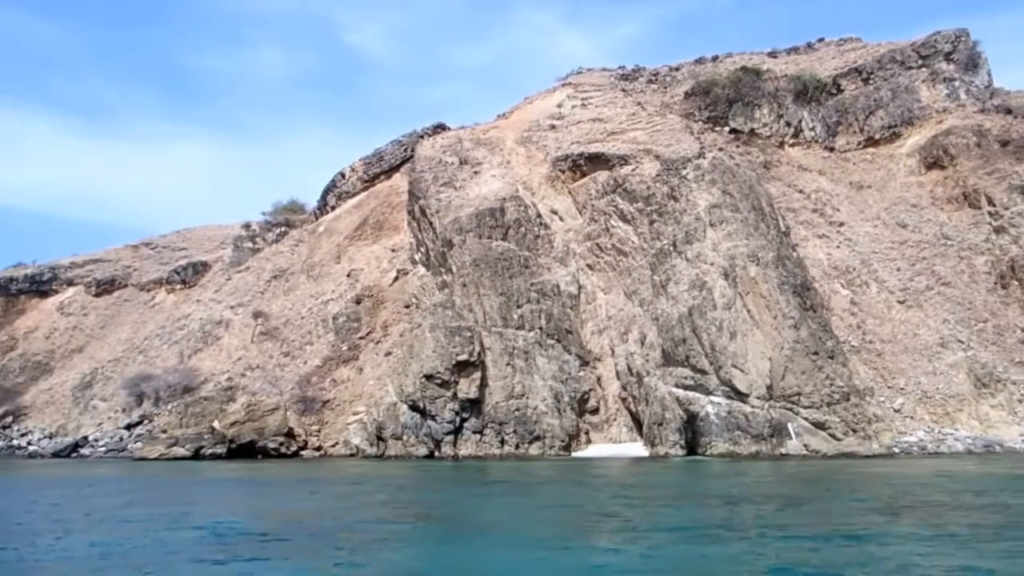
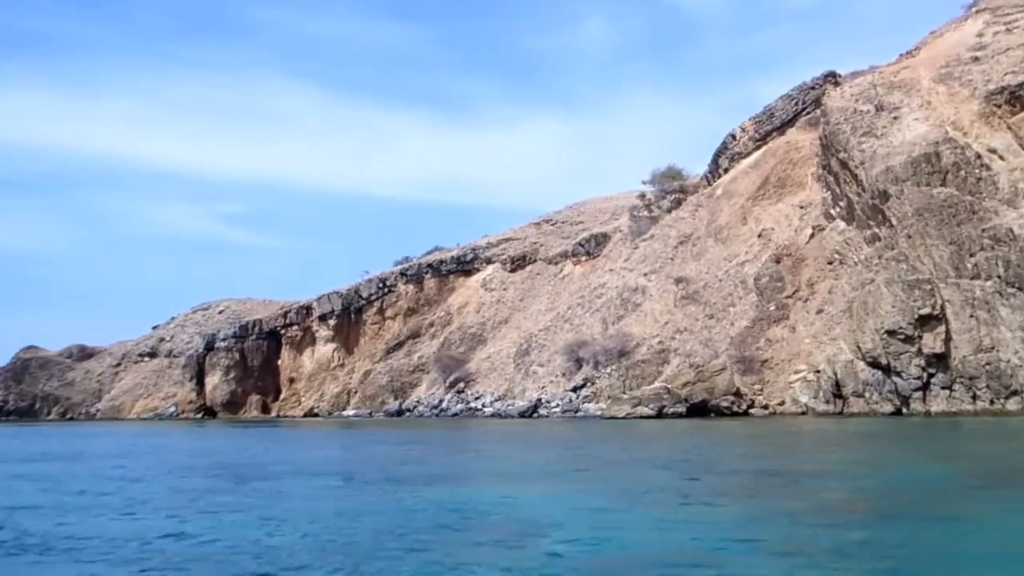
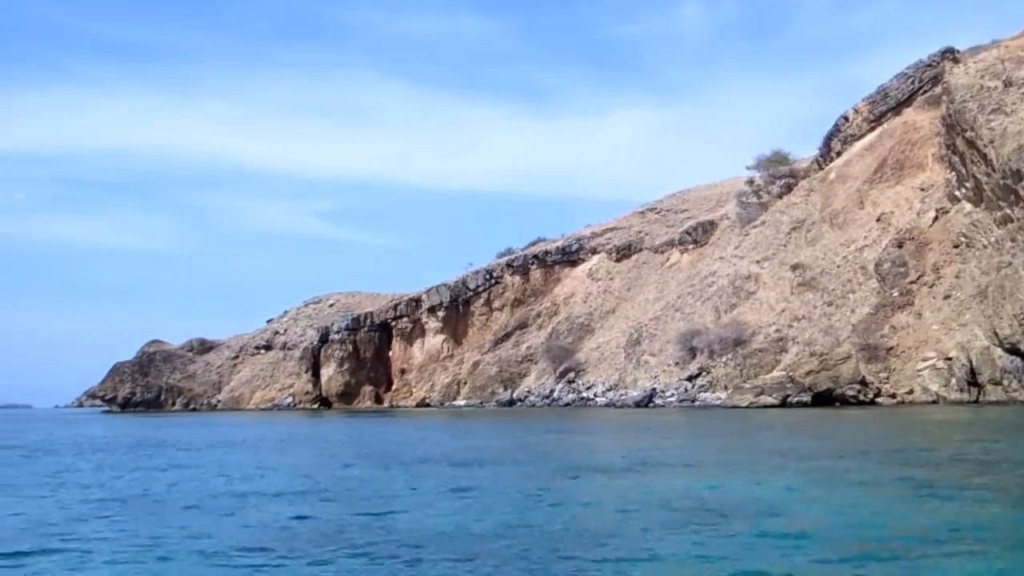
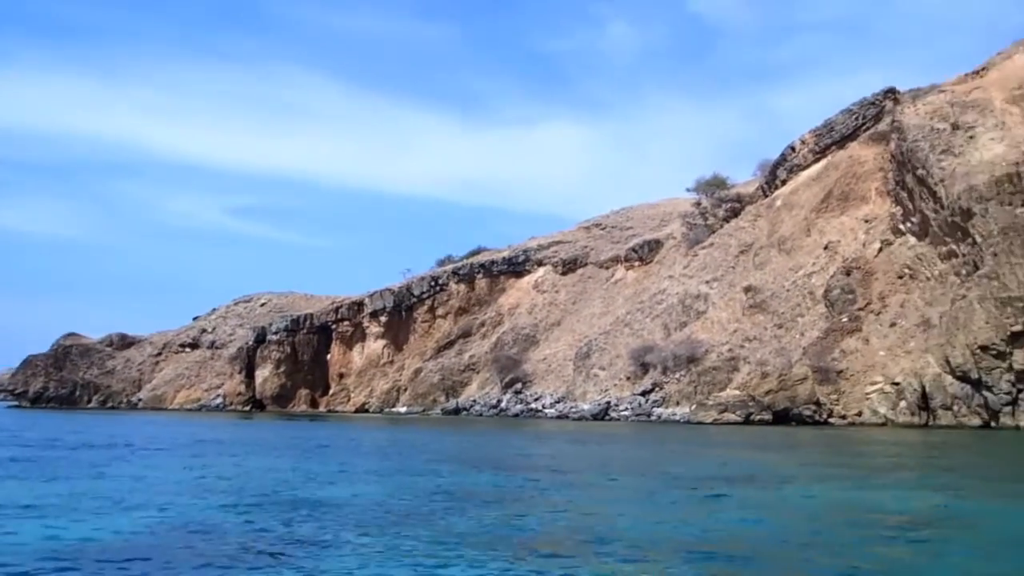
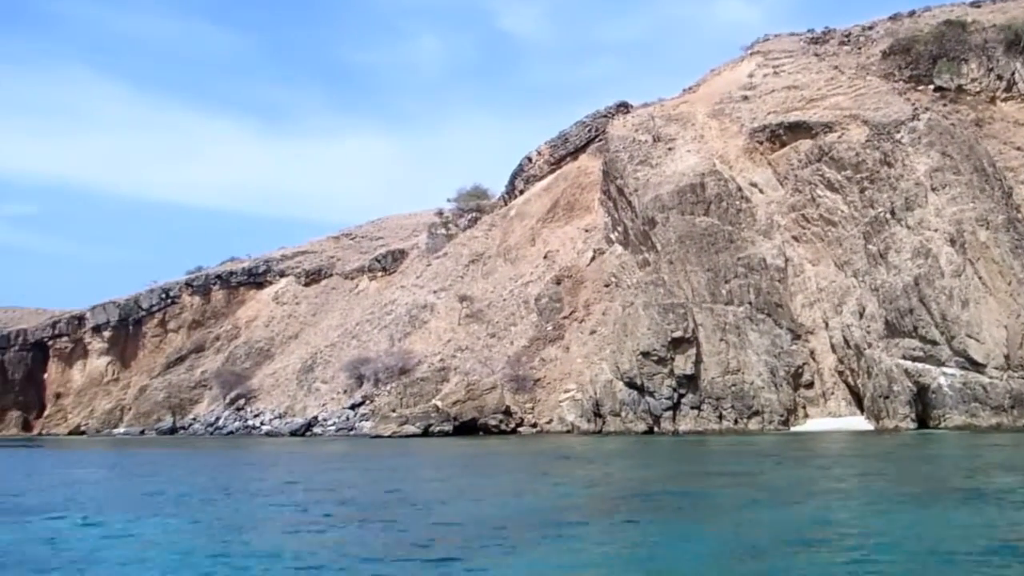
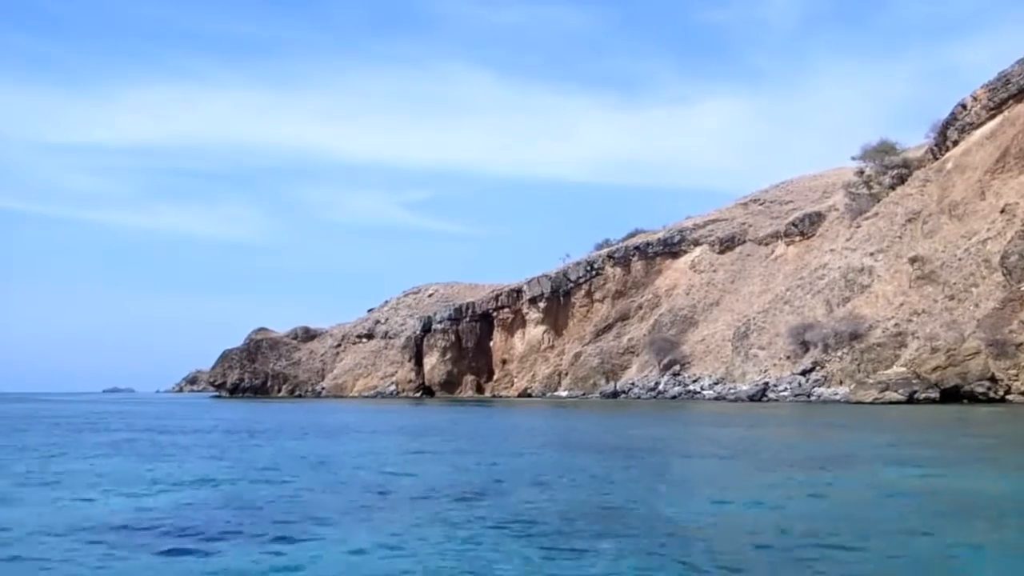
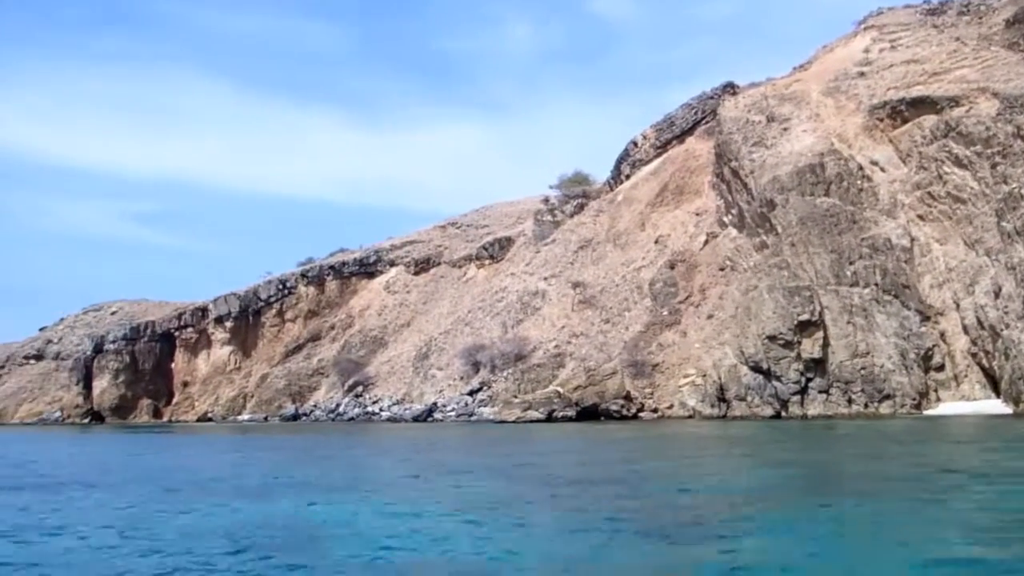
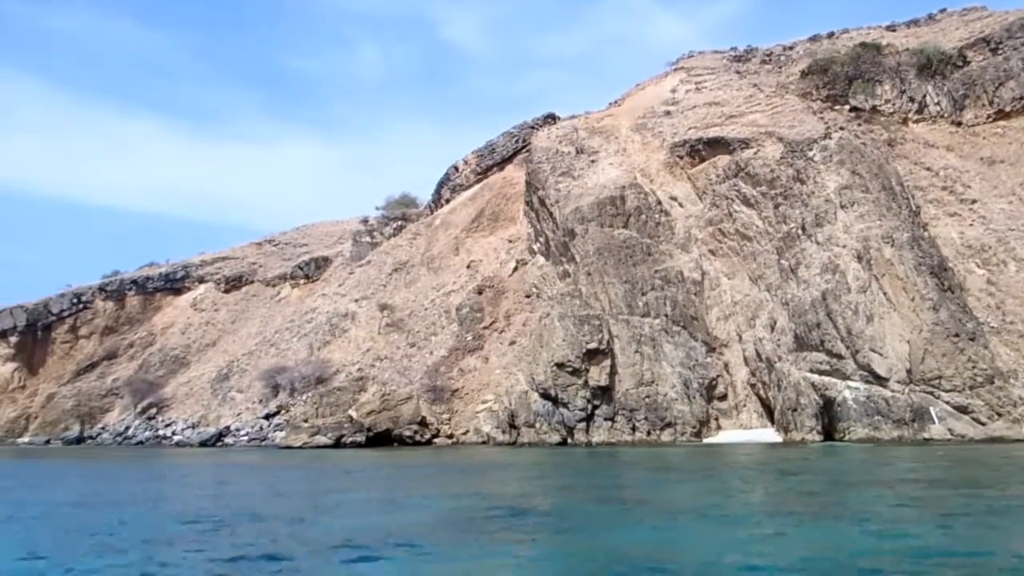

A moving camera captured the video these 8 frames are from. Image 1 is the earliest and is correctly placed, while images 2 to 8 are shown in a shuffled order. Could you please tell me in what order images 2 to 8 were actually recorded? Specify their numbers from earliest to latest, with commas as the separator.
8, 5, 7, 2, 3, 6, 4
